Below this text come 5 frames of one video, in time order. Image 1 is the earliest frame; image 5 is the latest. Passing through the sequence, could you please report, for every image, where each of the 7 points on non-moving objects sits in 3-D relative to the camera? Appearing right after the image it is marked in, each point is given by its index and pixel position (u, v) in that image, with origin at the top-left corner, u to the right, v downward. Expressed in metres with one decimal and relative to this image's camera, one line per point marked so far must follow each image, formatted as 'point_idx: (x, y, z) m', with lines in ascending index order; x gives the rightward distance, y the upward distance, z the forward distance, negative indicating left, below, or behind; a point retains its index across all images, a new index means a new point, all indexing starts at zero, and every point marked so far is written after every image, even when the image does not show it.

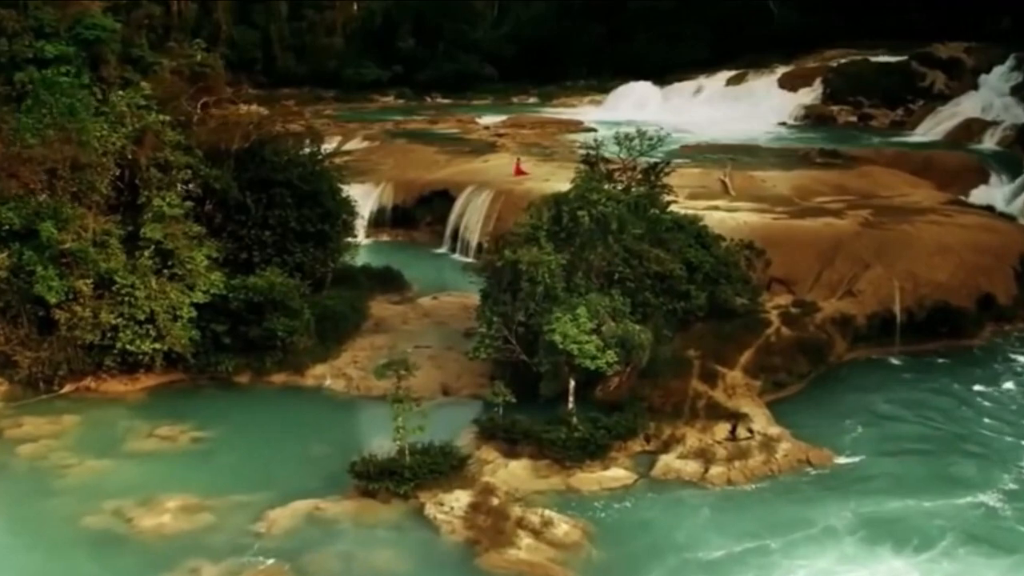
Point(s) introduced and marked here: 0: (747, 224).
0: (+4.0, +1.1, +19.4) m
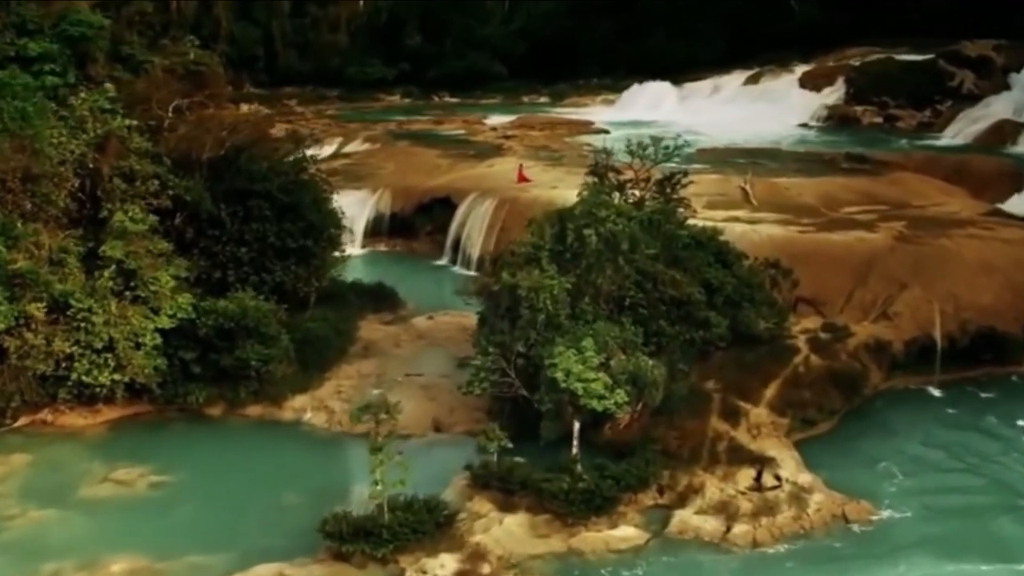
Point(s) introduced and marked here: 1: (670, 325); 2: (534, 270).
0: (+4.0, +0.8, +17.7) m
1: (+1.8, -0.4, +13.1) m
2: (+0.2, +0.2, +13.2) m
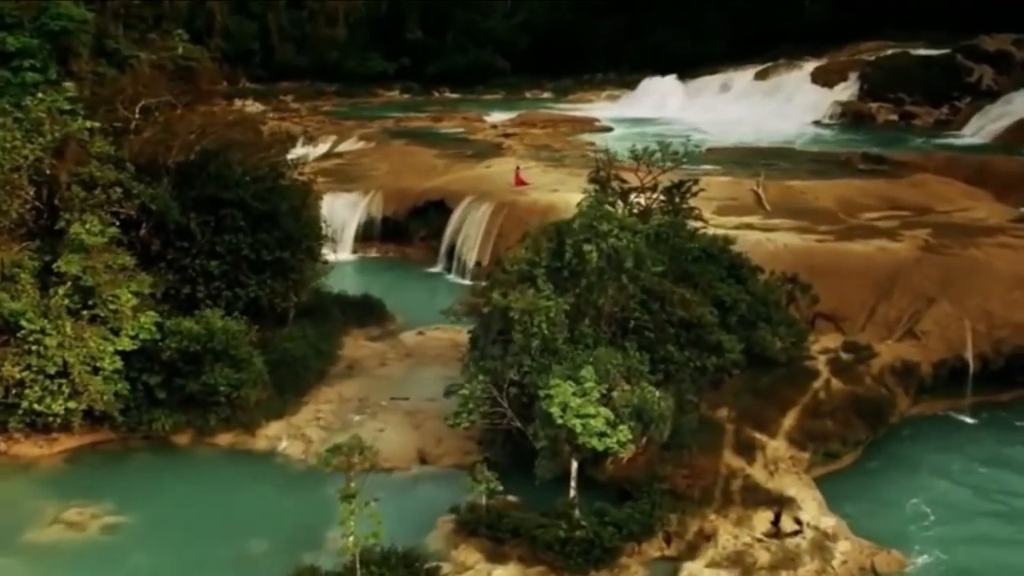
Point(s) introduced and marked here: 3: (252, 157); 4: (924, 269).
0: (+4.0, +0.6, +16.5) m
1: (+1.7, -0.6, +11.9) m
2: (+0.2, 0.0, +12.0) m
3: (-3.4, +1.7, +14.8) m
4: (+5.6, +0.3, +15.6) m
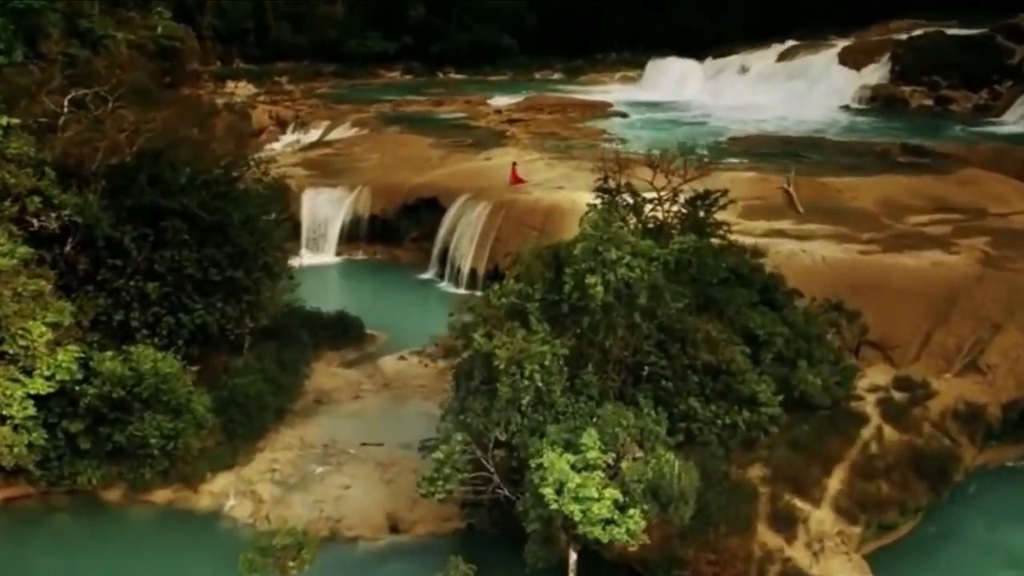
0: (+3.9, +0.3, +14.3) m
1: (+1.6, -1.0, +9.7) m
2: (+0.1, -0.3, +9.8) m
3: (-3.4, +1.4, +12.7) m
4: (+5.5, 0.0, +13.4) m
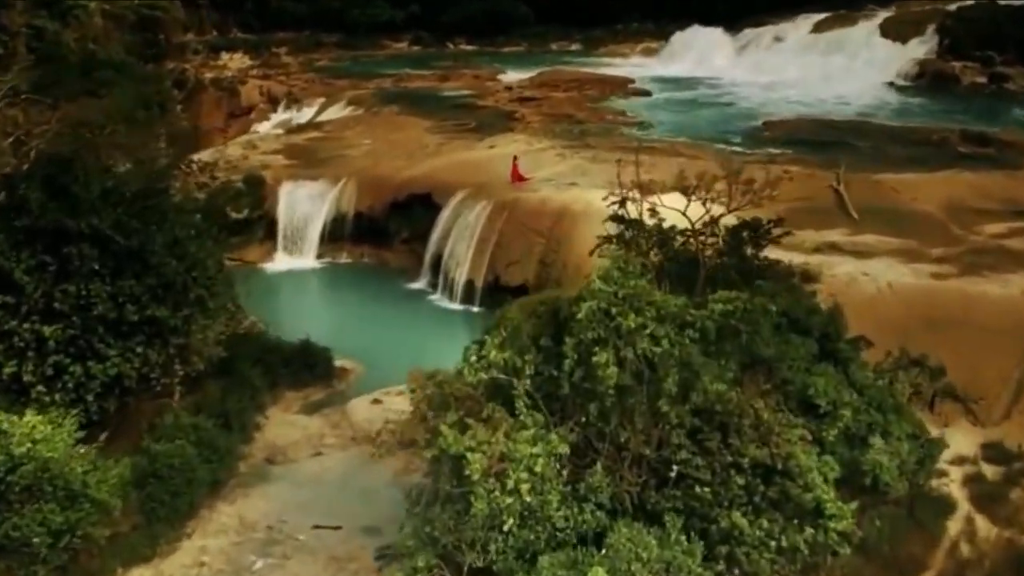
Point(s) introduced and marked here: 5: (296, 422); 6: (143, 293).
0: (+3.9, 0.0, +11.7) m
1: (+1.5, -1.4, +7.2) m
2: (0.0, -0.8, +7.3) m
3: (-3.5, +1.1, +10.2) m
4: (+5.5, -0.4, +10.8) m
5: (-2.2, -1.3, +11.5) m
6: (-3.1, 0.0, +9.9) m
